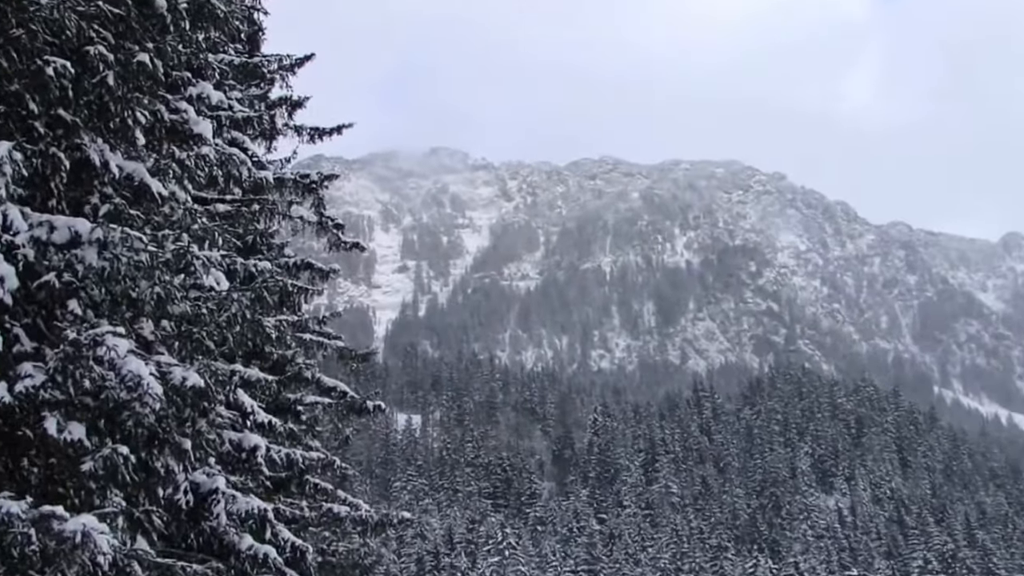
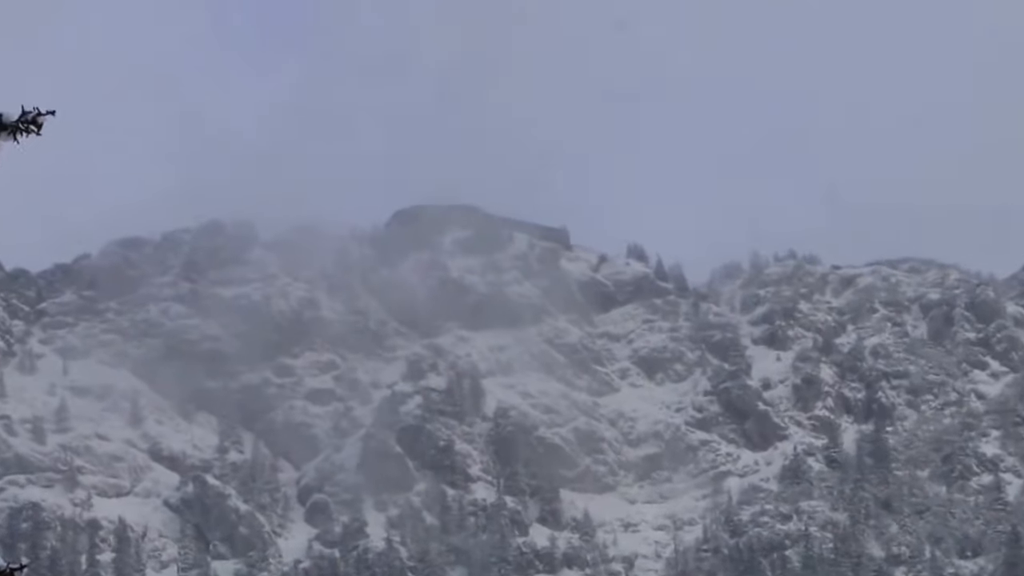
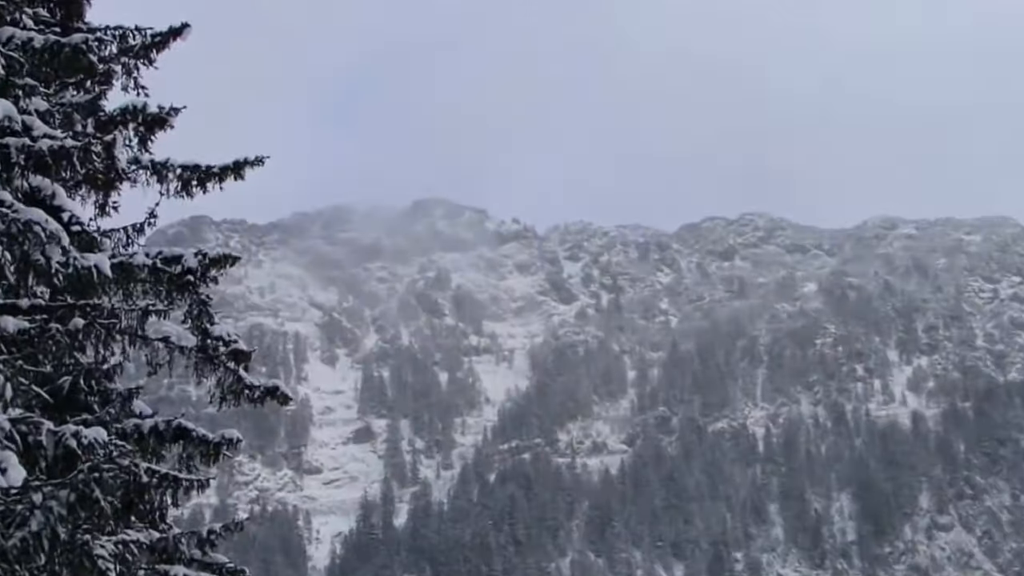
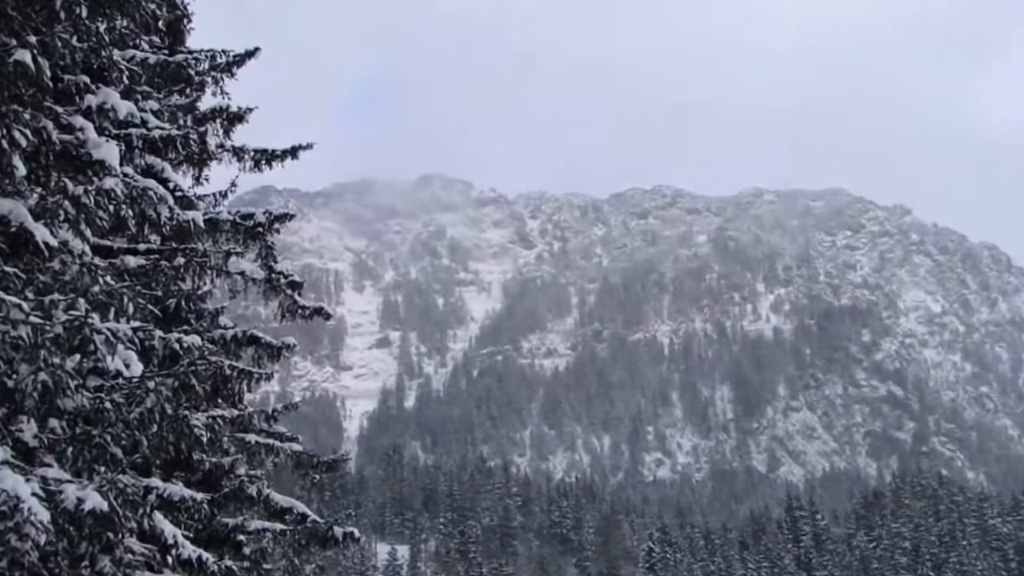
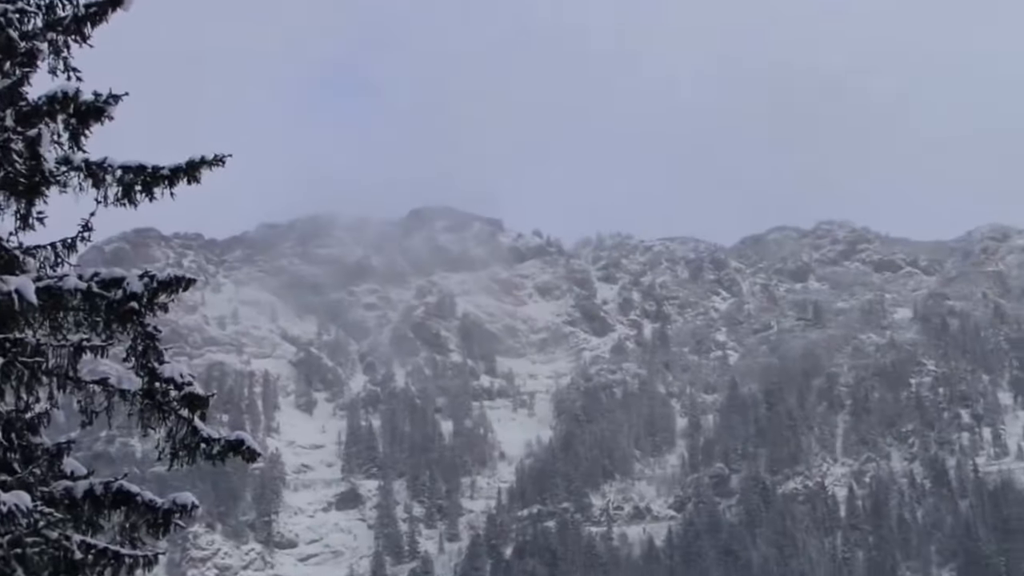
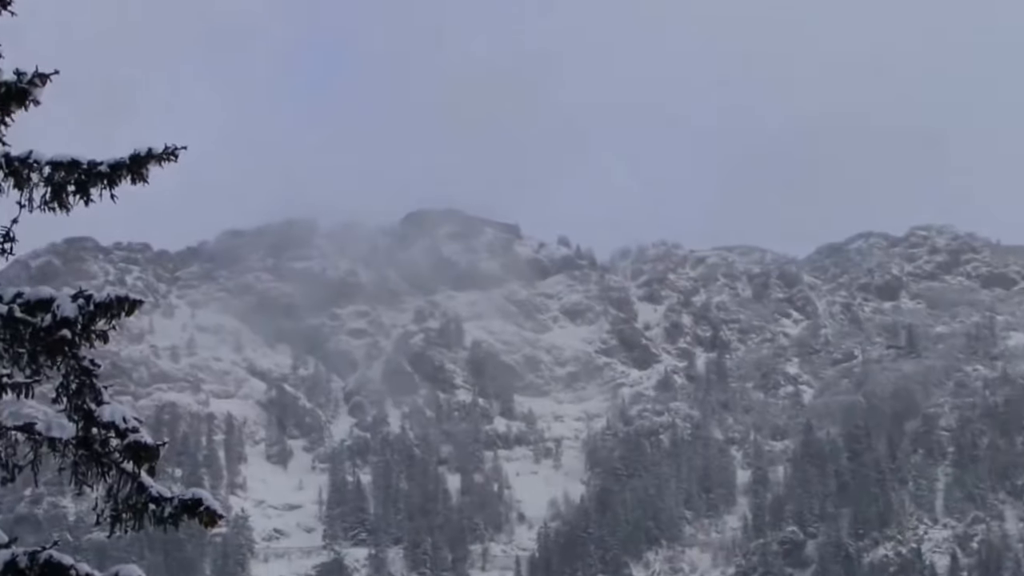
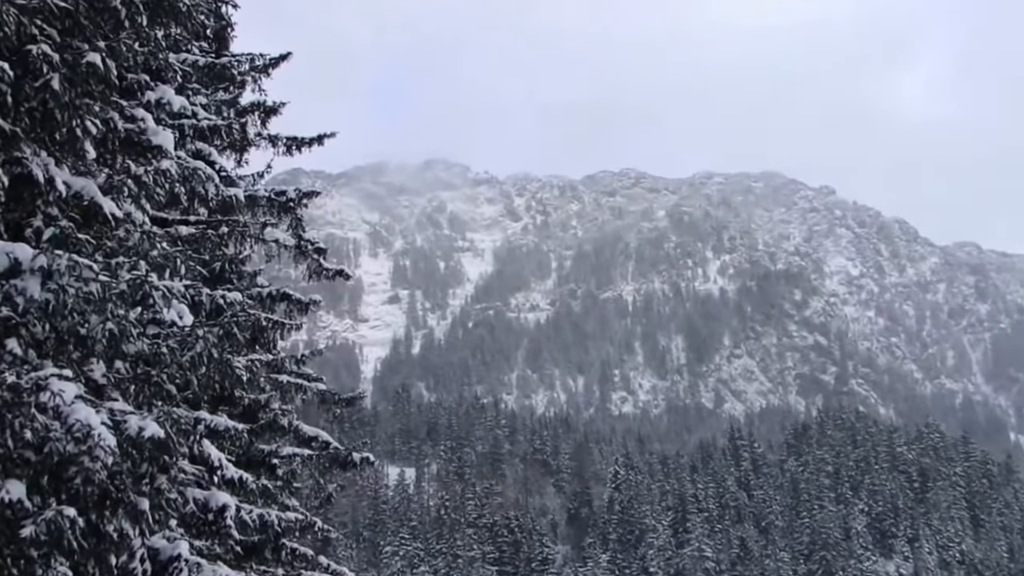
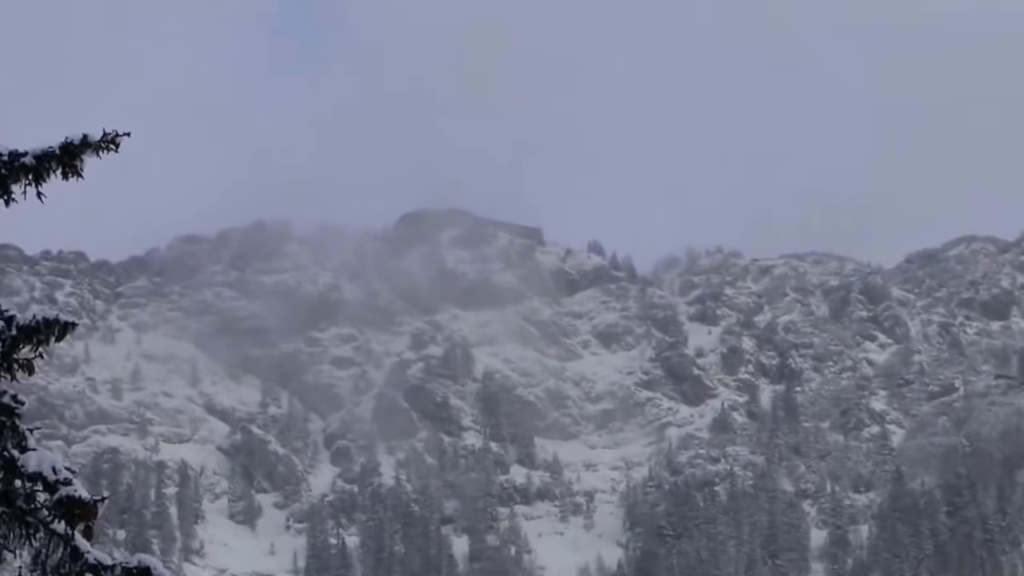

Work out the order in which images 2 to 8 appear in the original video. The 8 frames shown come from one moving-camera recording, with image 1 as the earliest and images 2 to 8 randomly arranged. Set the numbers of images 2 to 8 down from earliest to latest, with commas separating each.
7, 4, 3, 5, 6, 8, 2
